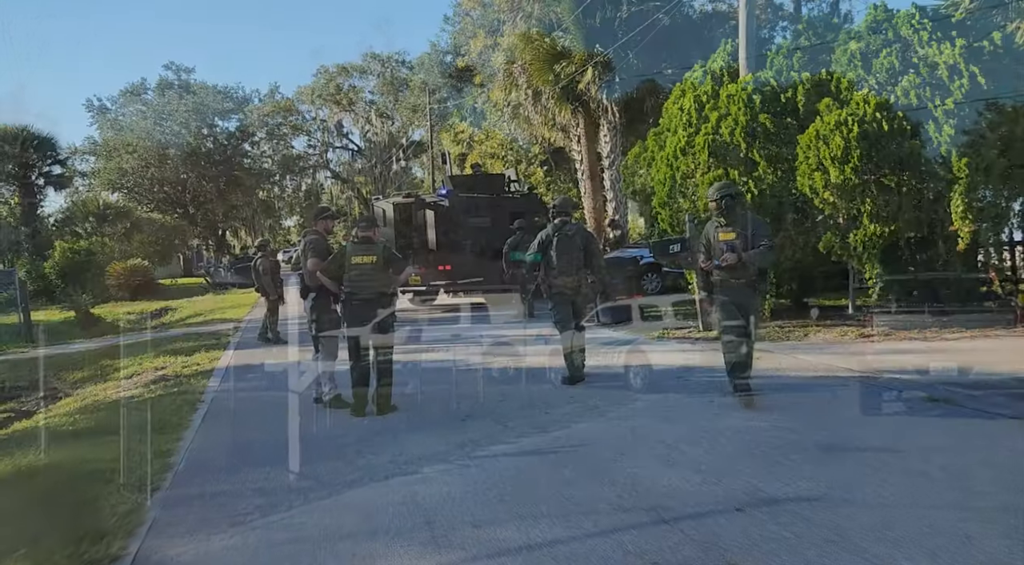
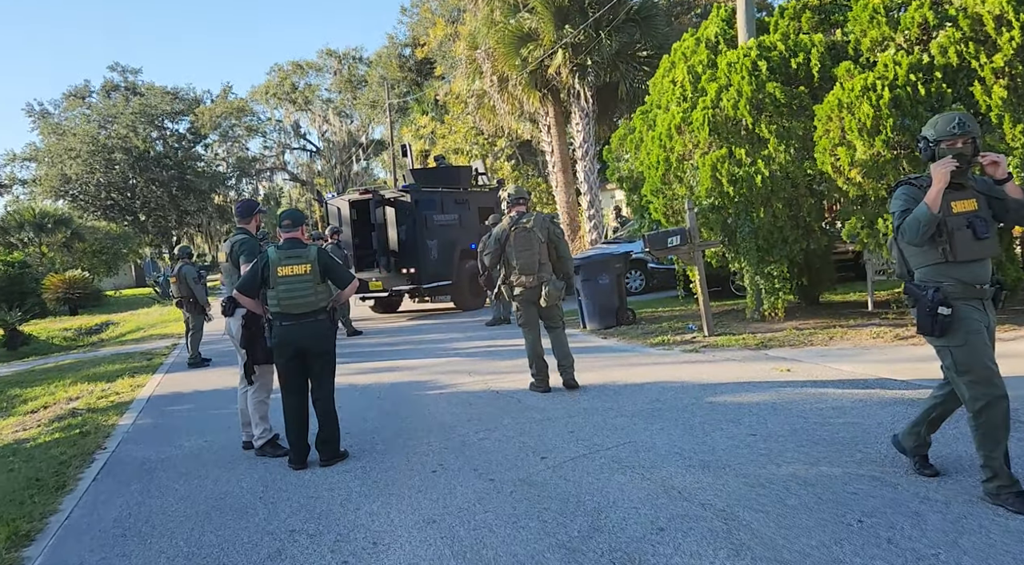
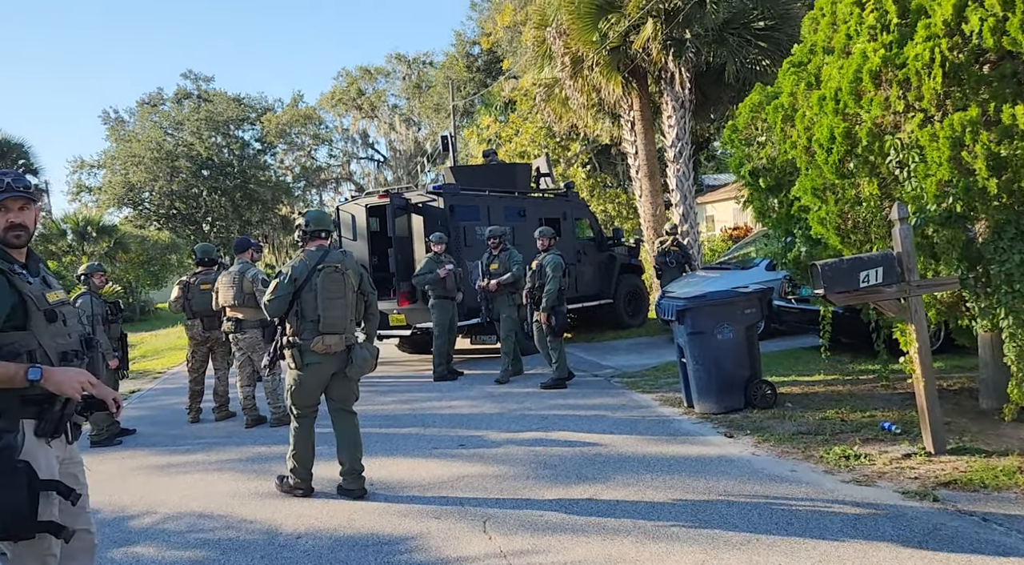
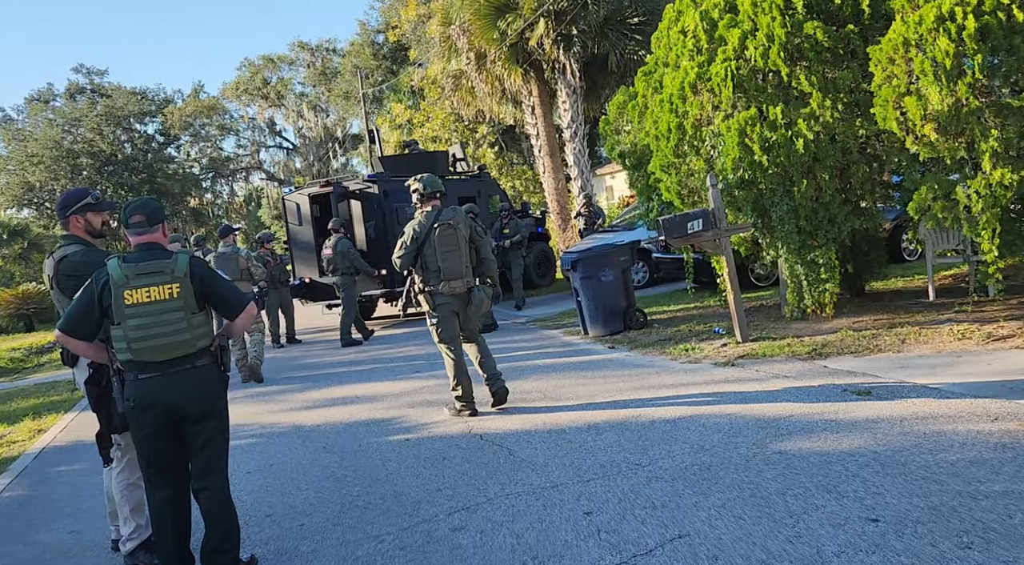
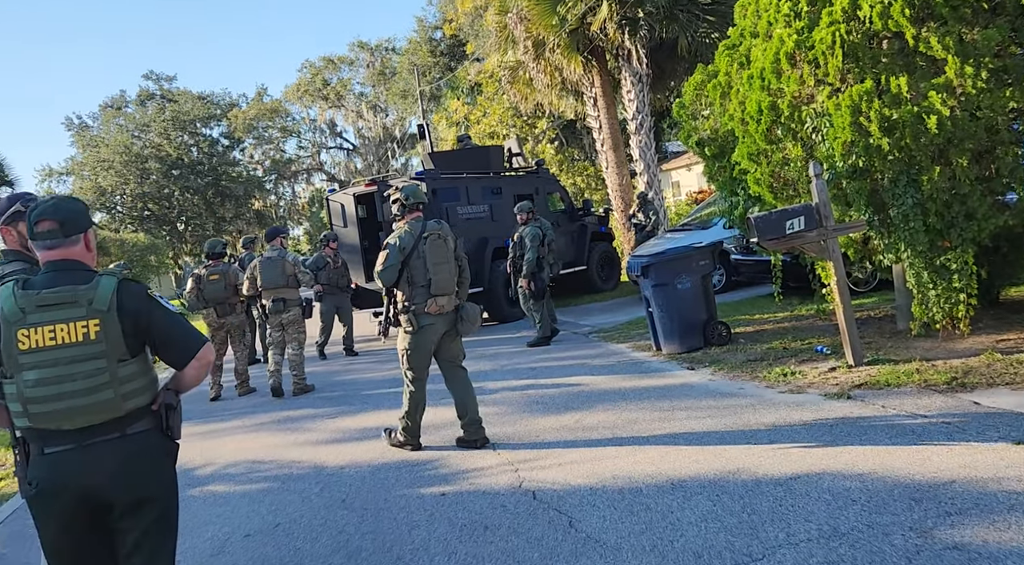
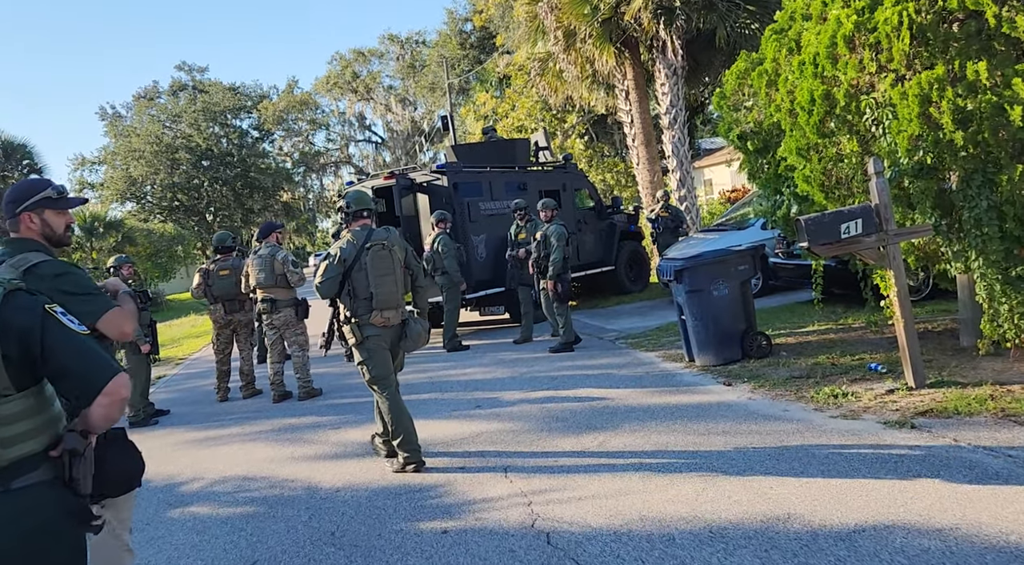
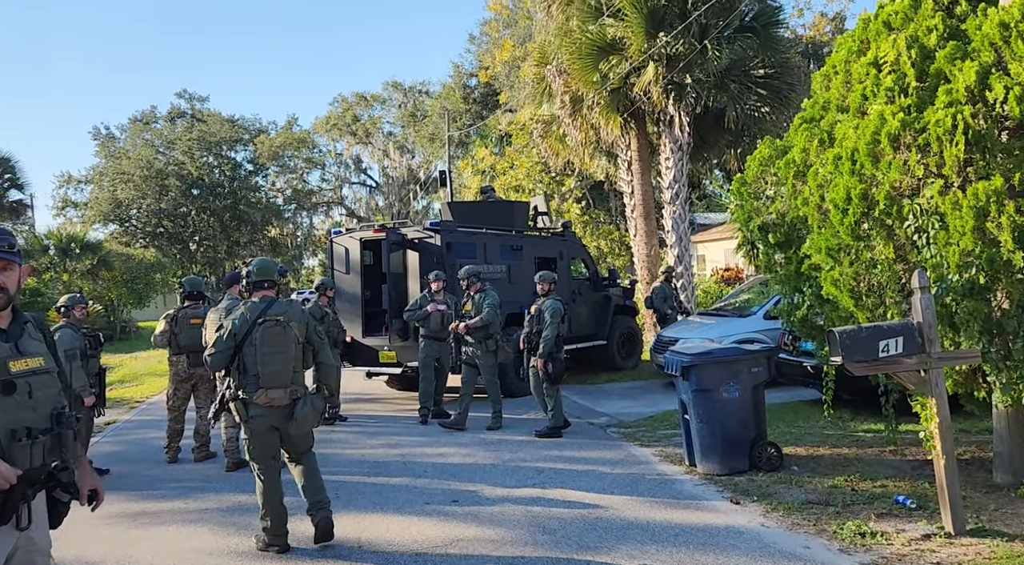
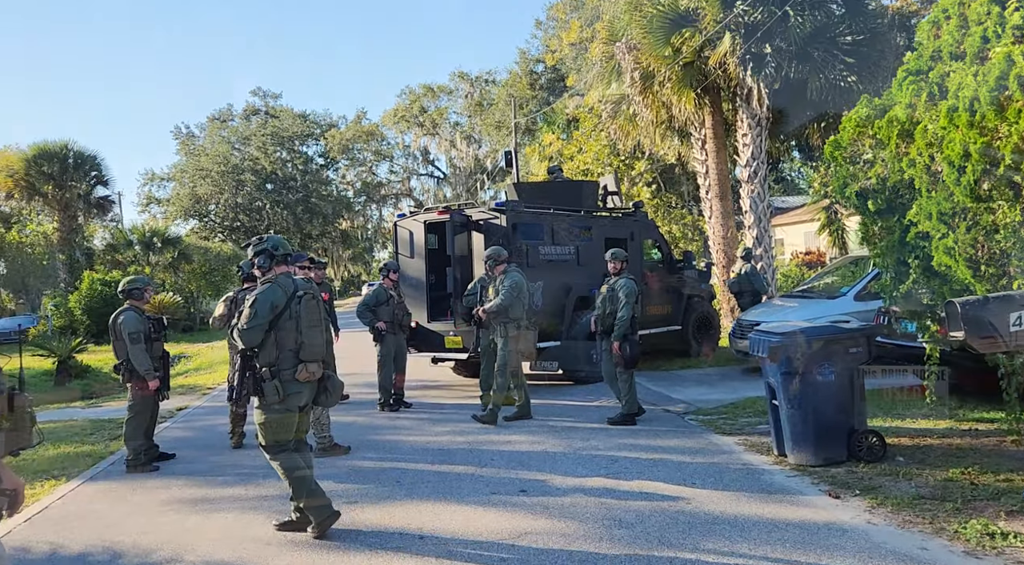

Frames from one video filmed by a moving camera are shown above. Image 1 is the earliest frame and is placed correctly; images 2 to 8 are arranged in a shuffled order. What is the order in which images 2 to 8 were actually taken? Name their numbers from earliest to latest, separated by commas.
2, 4, 5, 6, 3, 7, 8
